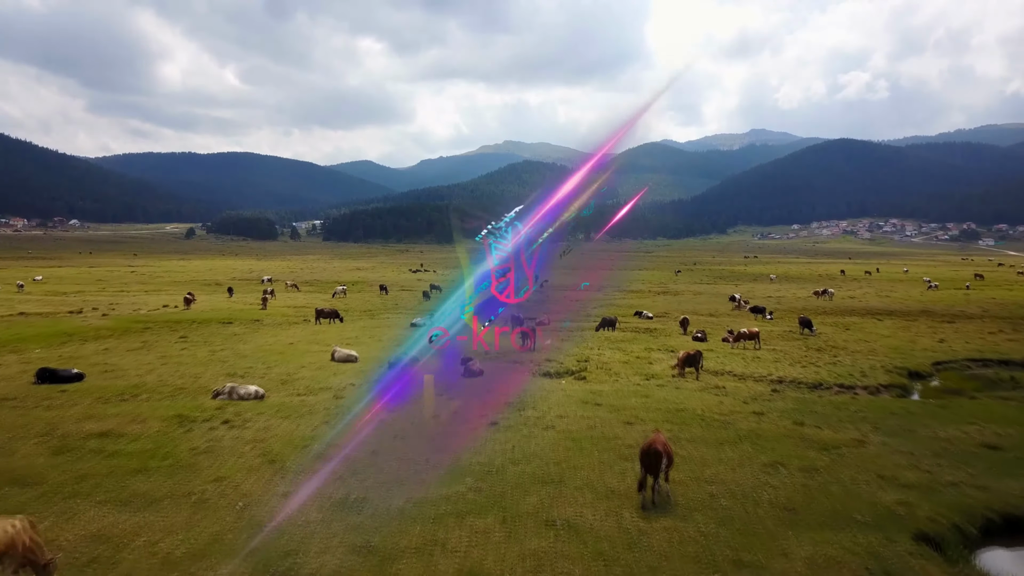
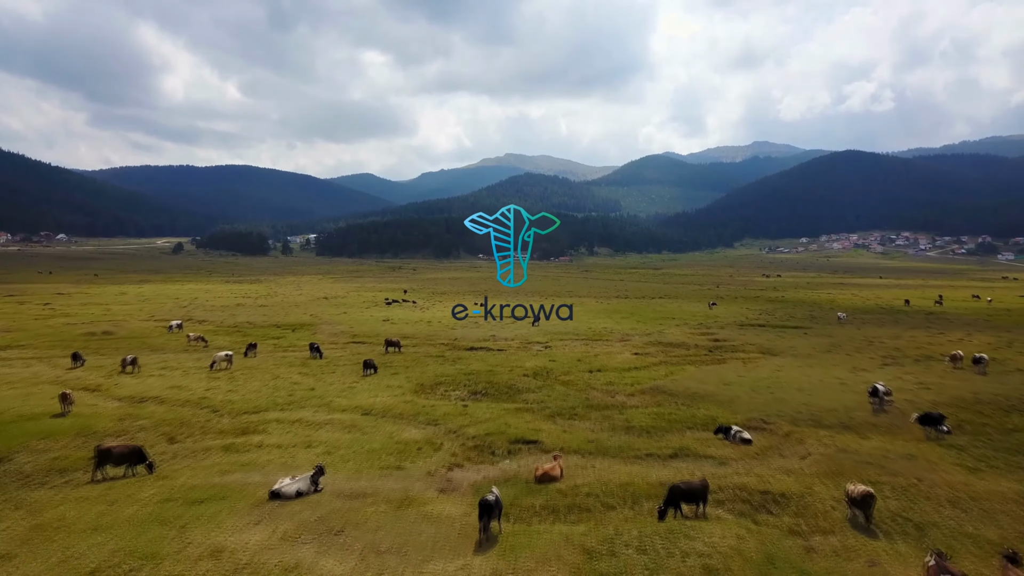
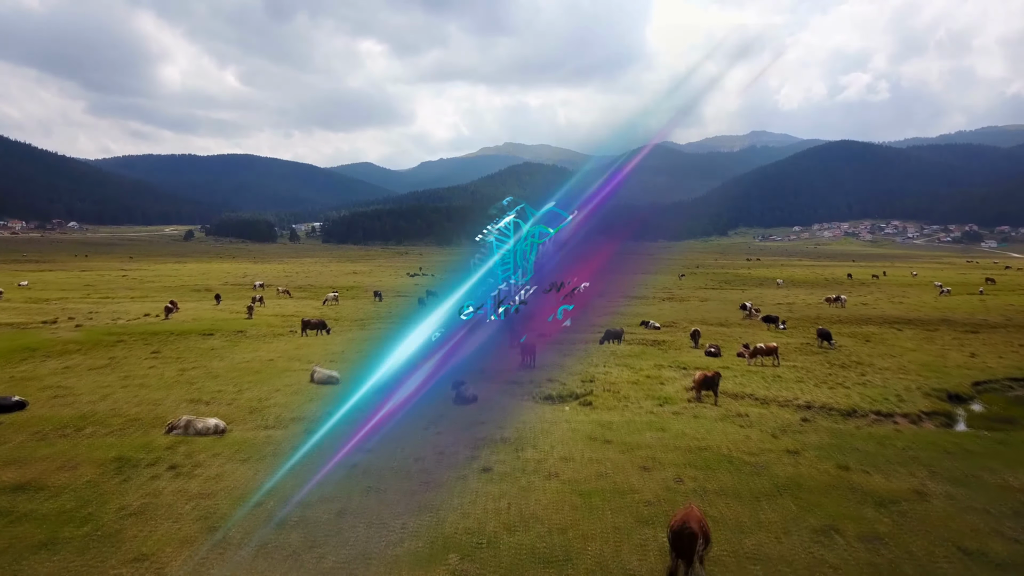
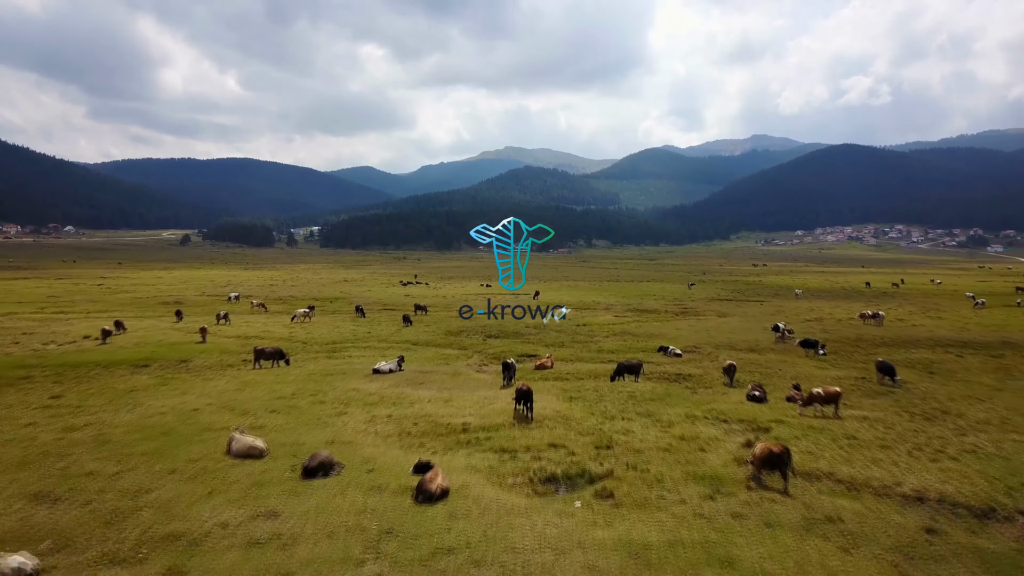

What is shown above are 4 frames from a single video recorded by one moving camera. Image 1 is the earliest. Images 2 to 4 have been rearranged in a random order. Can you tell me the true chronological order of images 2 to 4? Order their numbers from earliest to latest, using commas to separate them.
3, 4, 2
